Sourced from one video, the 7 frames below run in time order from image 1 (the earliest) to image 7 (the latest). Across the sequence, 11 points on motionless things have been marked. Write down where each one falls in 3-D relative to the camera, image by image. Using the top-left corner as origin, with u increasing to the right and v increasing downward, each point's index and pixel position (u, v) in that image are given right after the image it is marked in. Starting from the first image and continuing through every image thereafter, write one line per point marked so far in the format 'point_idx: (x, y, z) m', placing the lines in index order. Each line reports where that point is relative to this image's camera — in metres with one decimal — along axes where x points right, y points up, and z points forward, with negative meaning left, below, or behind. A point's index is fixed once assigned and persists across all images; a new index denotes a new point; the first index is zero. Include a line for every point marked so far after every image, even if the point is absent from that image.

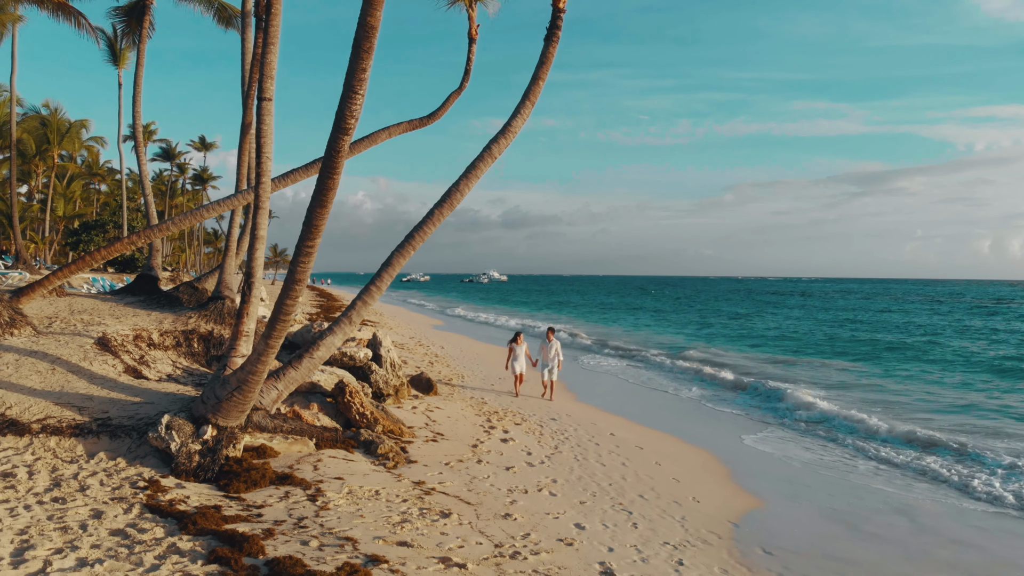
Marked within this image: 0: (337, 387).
0: (-2.2, -1.2, +7.0) m
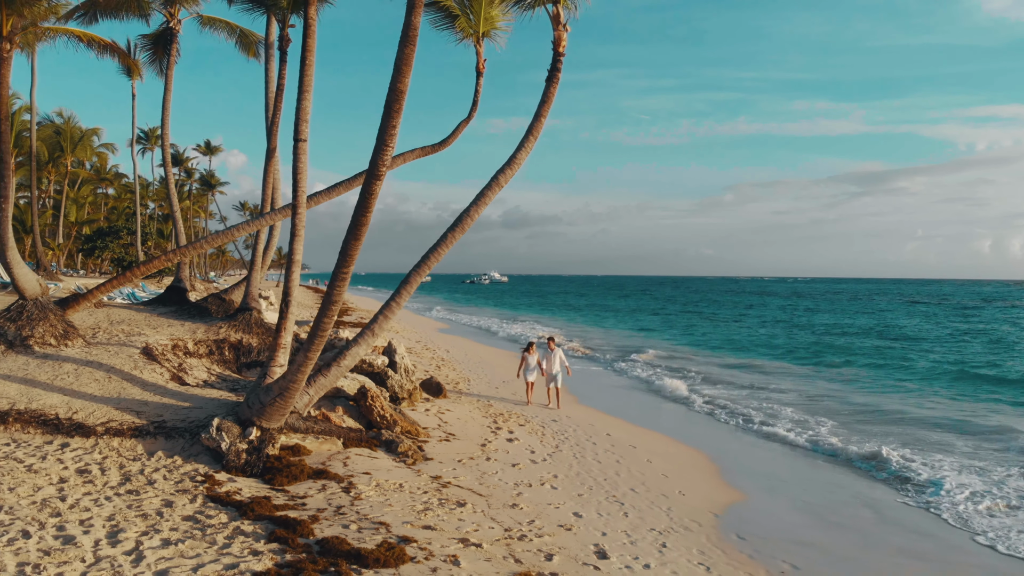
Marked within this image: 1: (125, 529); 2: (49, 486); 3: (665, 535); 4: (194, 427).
0: (-2.1, -1.4, +7.7) m
1: (-3.0, -1.9, +4.4) m
2: (-4.1, -1.8, +5.0) m
3: (+1.6, -2.5, +5.8) m
4: (-3.5, -1.6, +6.2) m
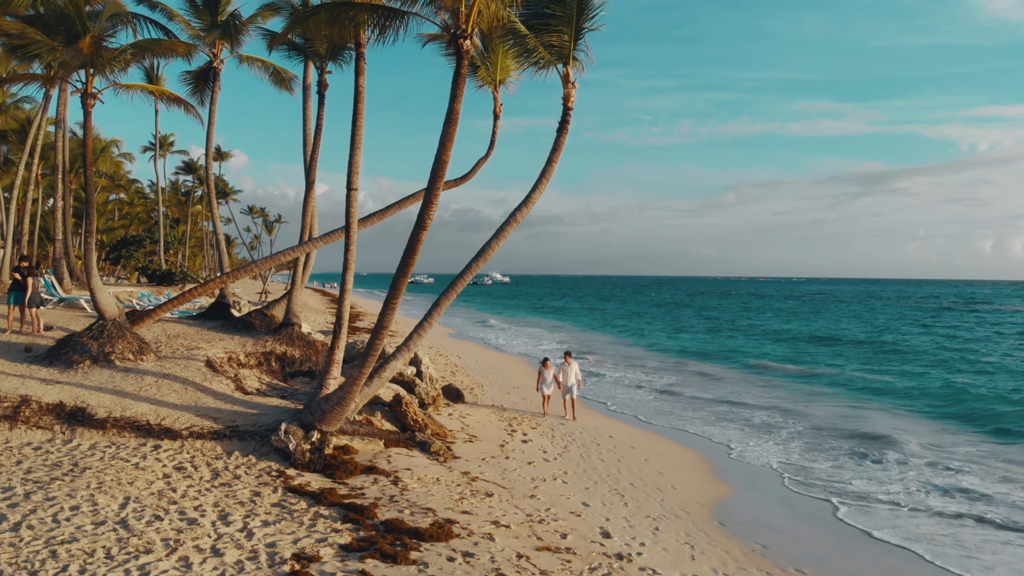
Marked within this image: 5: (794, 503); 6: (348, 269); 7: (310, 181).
0: (-1.9, -1.7, +8.9) m
1: (-2.8, -2.2, +5.5) m
2: (-3.9, -2.1, +6.2) m
3: (+1.8, -2.9, +7.0) m
4: (-3.3, -1.9, +7.4) m
5: (+4.1, -3.1, +8.2) m
6: (-2.3, +0.3, +7.7) m
7: (-3.9, +2.1, +10.9) m
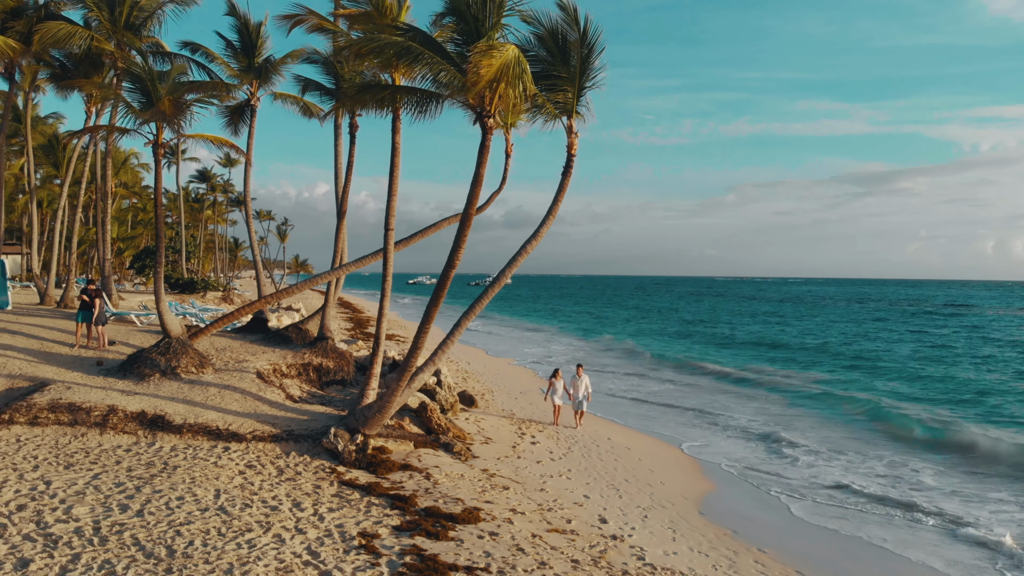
0: (-1.7, -2.1, +10.2) m
1: (-2.6, -2.6, +6.9) m
2: (-3.7, -2.5, +7.5) m
3: (+2.0, -3.3, +8.3) m
4: (-3.1, -2.3, +8.8) m
5: (+4.3, -3.5, +9.5) m
6: (-2.1, -0.1, +9.1) m
7: (-3.7, +1.7, +12.2) m
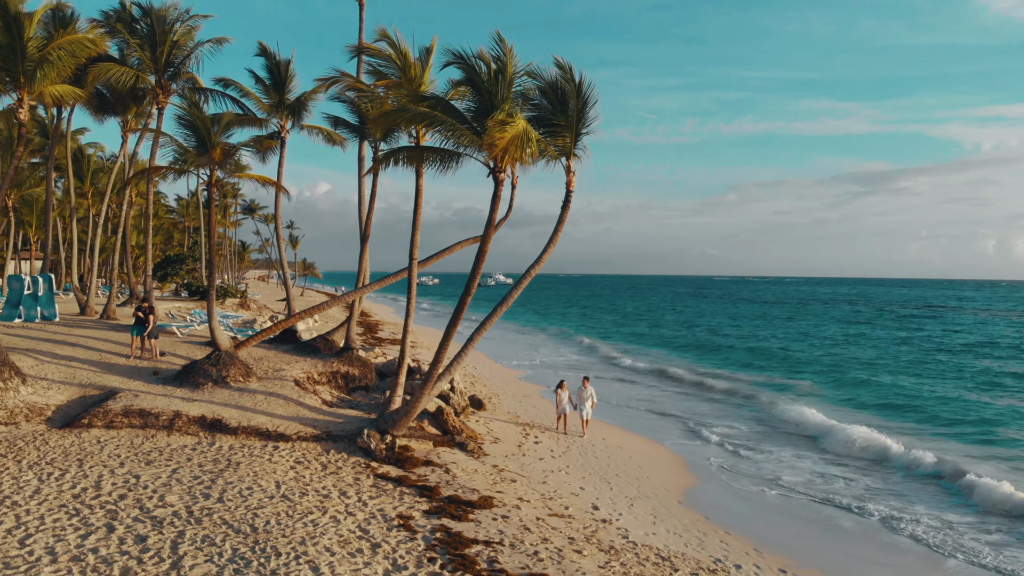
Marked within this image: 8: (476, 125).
0: (-1.5, -2.5, +11.7) m
1: (-2.5, -3.0, +8.4) m
2: (-3.6, -2.9, +9.0) m
3: (+2.1, -3.7, +9.8) m
4: (-3.0, -2.7, +10.2) m
5: (+4.4, -3.9, +11.0) m
6: (-1.9, -0.5, +10.5) m
7: (-3.6, +1.3, +13.7) m
8: (-0.6, +2.6, +9.0) m
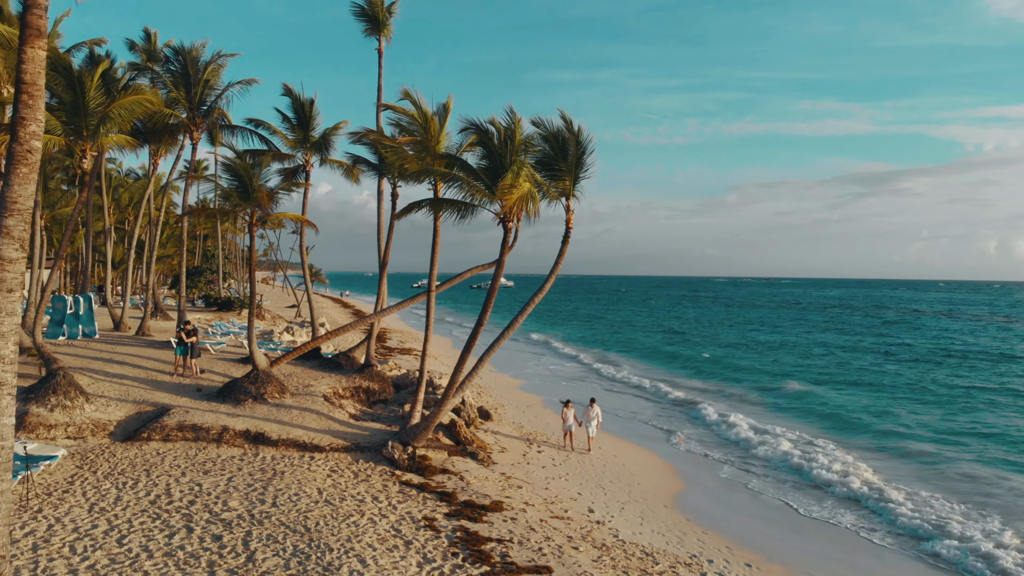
0: (-1.4, -3.1, +13.1) m
1: (-2.3, -3.6, +9.8) m
2: (-3.4, -3.5, +10.4) m
3: (+2.2, -4.3, +11.1) m
4: (-2.9, -3.3, +11.6) m
5: (+4.6, -4.6, +12.4) m
6: (-1.8, -1.1, +11.9) m
7: (-3.4, +0.7, +15.1) m
8: (-0.4, +2.0, +10.4) m
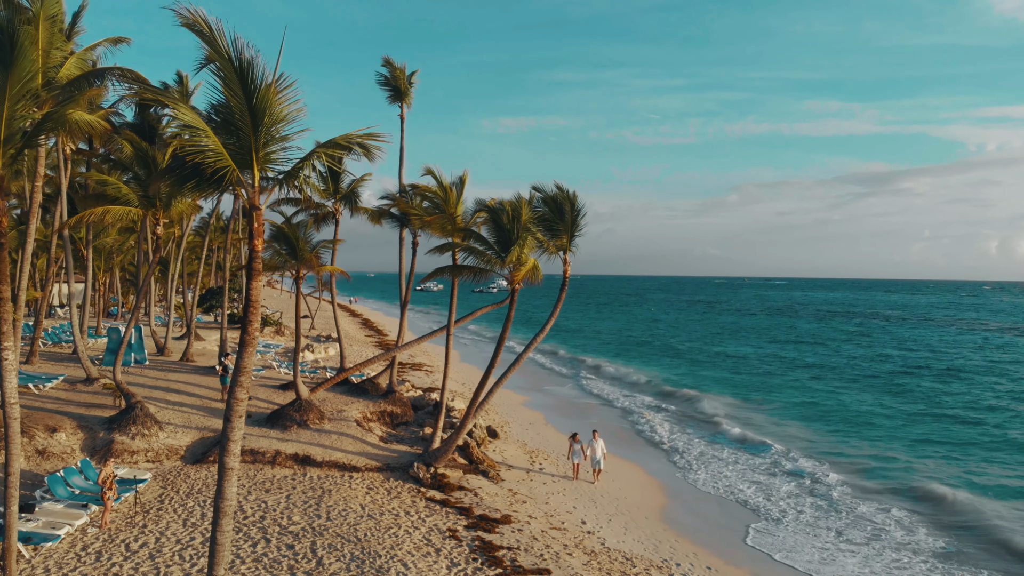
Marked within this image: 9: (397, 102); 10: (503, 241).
0: (-1.3, -4.3, +15.3) m
1: (-2.2, -4.8, +12.0) m
2: (-3.3, -4.6, +12.6) m
3: (+2.4, -5.4, +13.3) m
4: (-2.7, -4.4, +13.8) m
5: (+4.7, -5.7, +14.6) m
6: (-1.7, -2.3, +14.1) m
7: (-3.3, -0.4, +17.3) m
8: (-0.3, +0.8, +12.6) m
9: (-3.7, +6.0, +18.1) m
10: (-0.2, +1.1, +12.5) m
